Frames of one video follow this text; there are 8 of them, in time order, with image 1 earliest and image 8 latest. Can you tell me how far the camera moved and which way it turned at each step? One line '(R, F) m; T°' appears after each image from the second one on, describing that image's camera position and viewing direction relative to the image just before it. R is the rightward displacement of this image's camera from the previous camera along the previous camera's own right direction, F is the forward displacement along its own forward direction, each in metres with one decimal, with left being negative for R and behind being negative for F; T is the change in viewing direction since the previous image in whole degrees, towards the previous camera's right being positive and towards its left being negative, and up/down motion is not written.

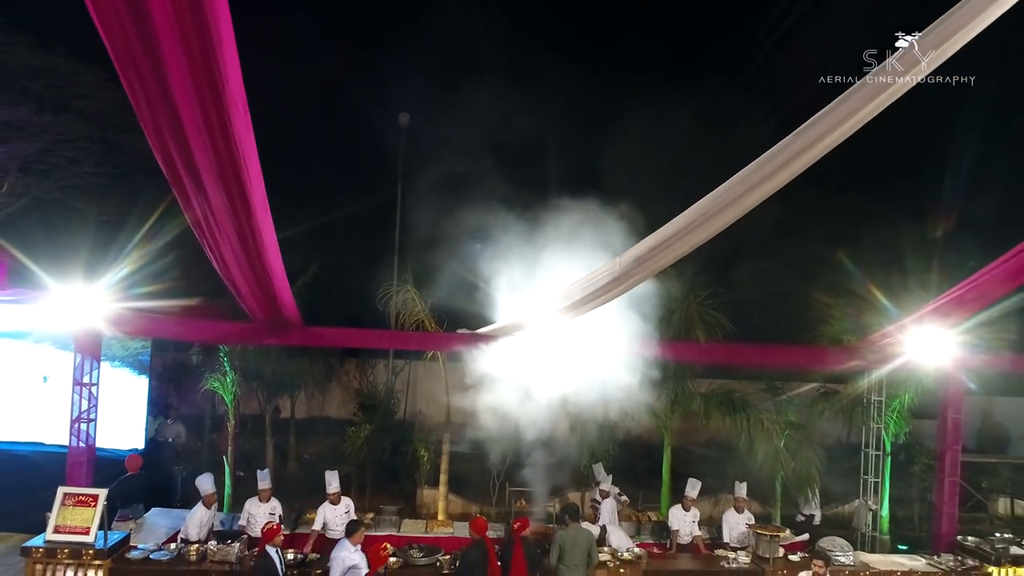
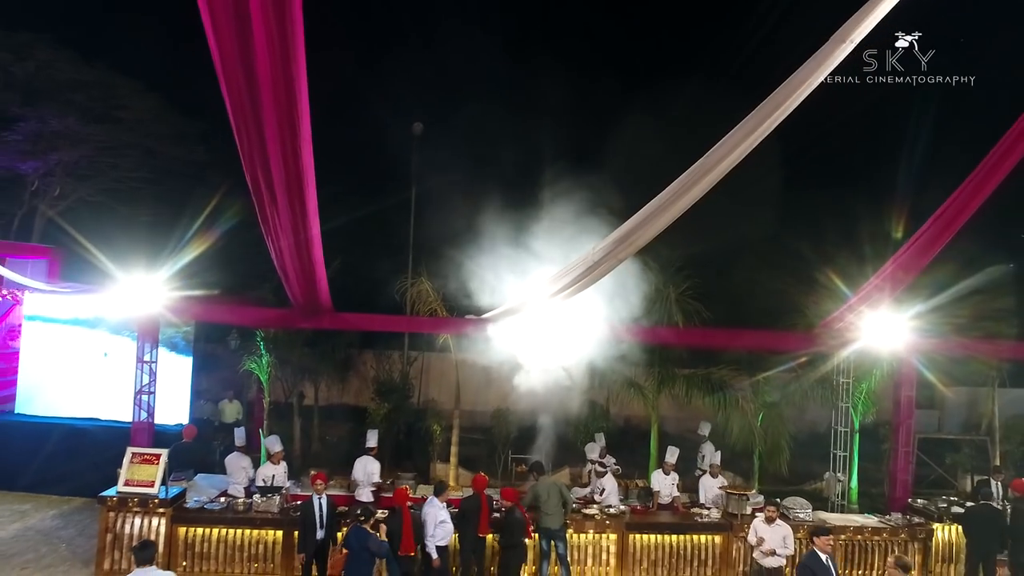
(+0.1, -0.9) m; -1°
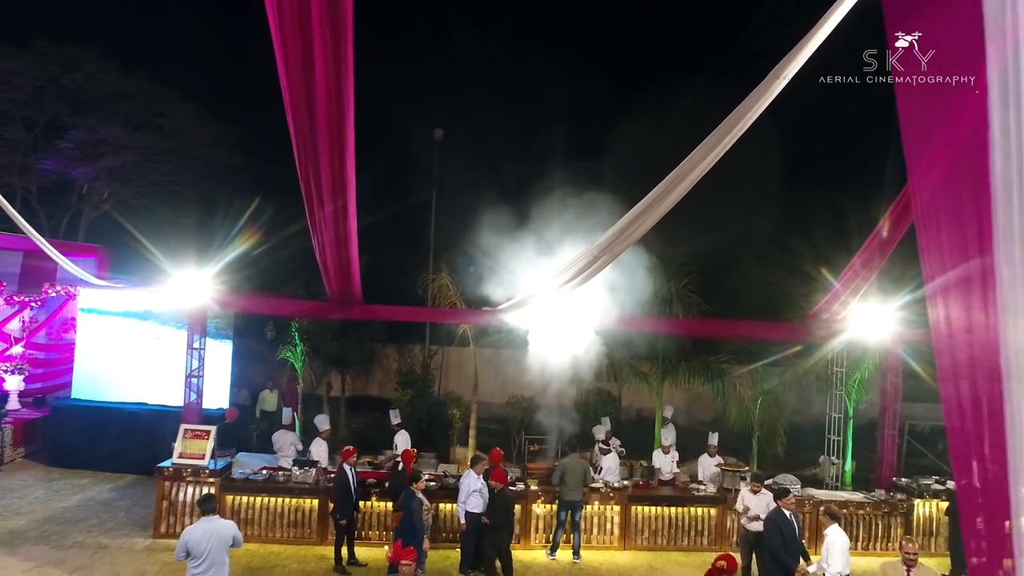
(+0.1, -0.6) m; -1°
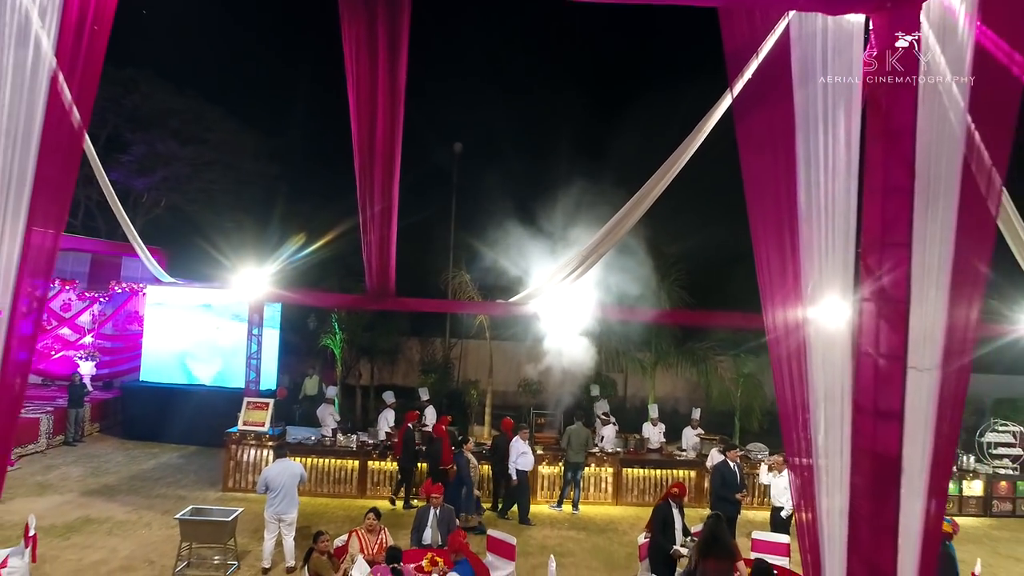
(+0.1, -1.2) m; -1°
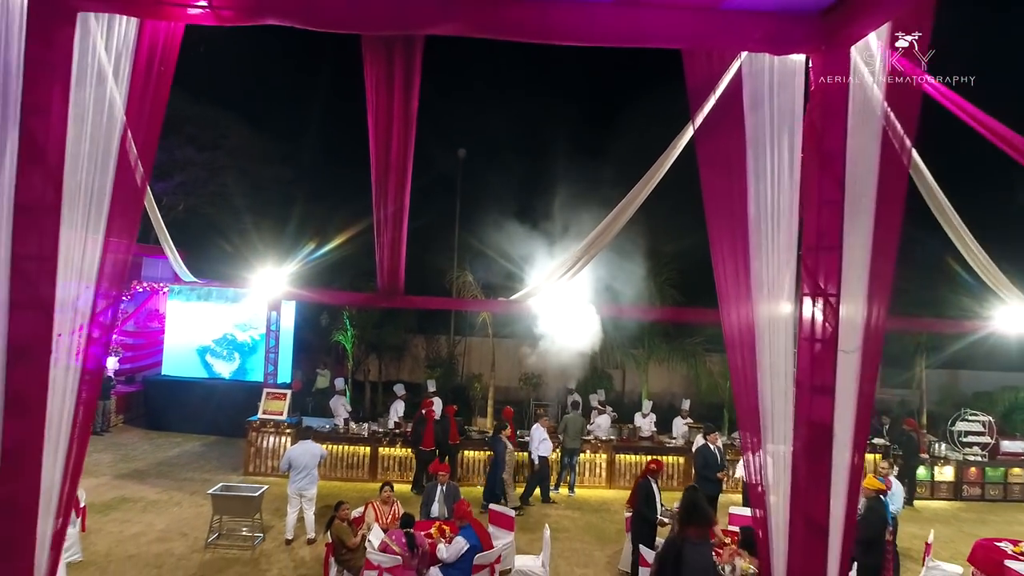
(0.0, -0.6) m; 0°
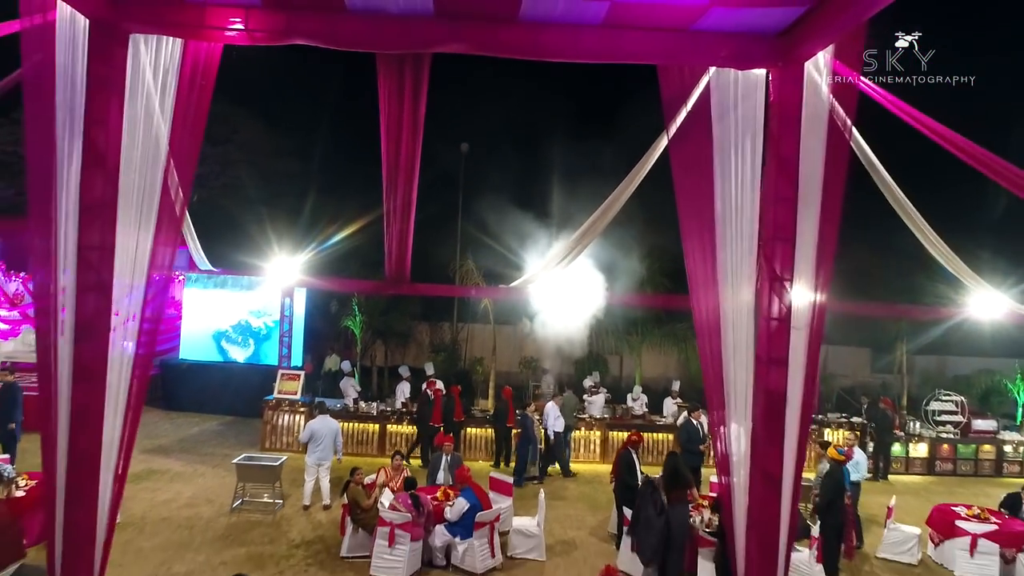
(0.0, -0.5) m; 0°
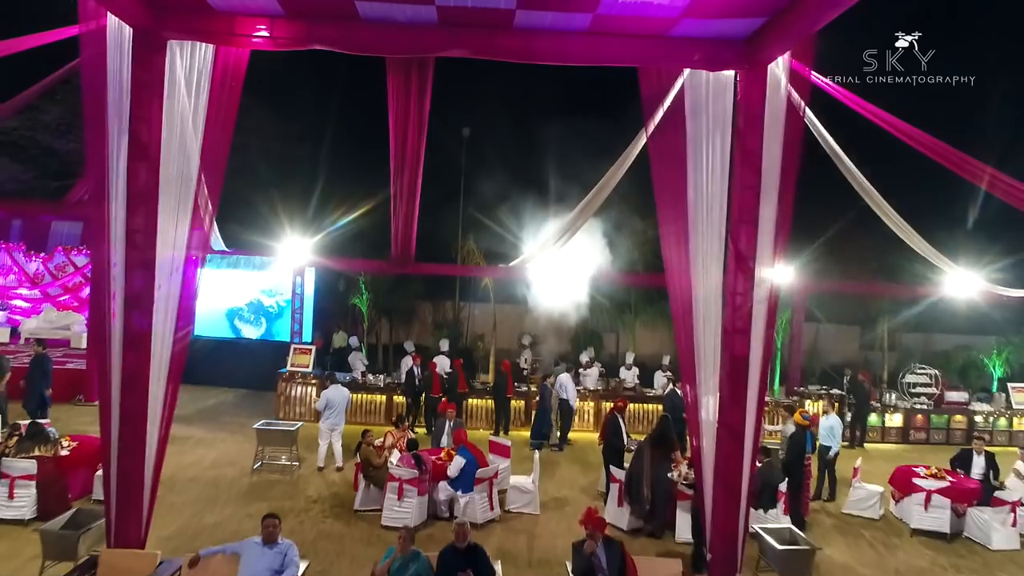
(0.0, -0.5) m; 0°
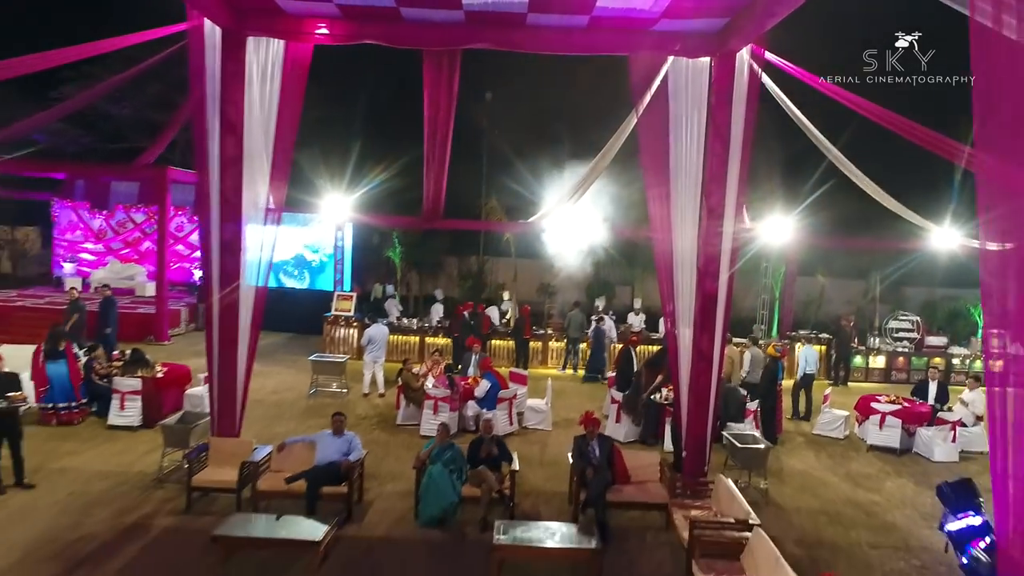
(+0.1, -1.1) m; -2°
